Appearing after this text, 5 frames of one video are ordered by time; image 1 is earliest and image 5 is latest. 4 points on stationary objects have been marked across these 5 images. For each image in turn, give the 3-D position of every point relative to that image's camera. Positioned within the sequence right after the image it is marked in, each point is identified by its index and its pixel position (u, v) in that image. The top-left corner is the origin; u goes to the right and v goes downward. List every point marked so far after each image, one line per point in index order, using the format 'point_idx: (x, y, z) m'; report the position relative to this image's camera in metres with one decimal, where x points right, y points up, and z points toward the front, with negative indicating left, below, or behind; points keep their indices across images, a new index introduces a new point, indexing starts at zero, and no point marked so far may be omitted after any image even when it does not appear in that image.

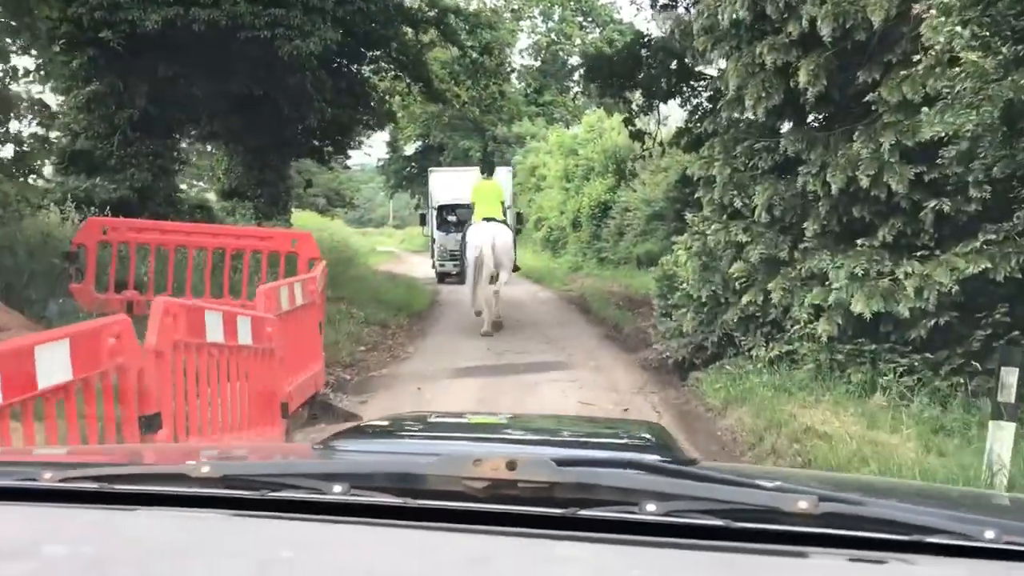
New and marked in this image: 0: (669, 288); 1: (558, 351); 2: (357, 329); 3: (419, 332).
0: (+1.5, 0.0, +17.4) m
1: (+0.4, -0.6, +18.4) m
2: (-1.6, -0.4, +18.0) m
3: (-1.0, -0.5, +19.8) m
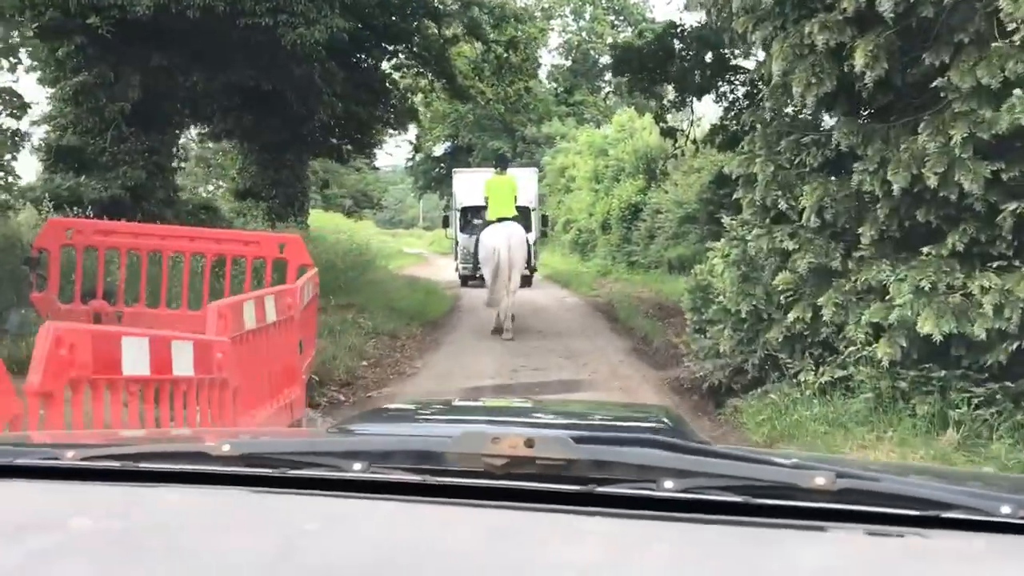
0: (+1.7, -0.1, +15.9) m
1: (+0.6, -0.7, +17.0) m
2: (-1.4, -0.5, +16.6) m
3: (-0.8, -0.6, +18.4) m
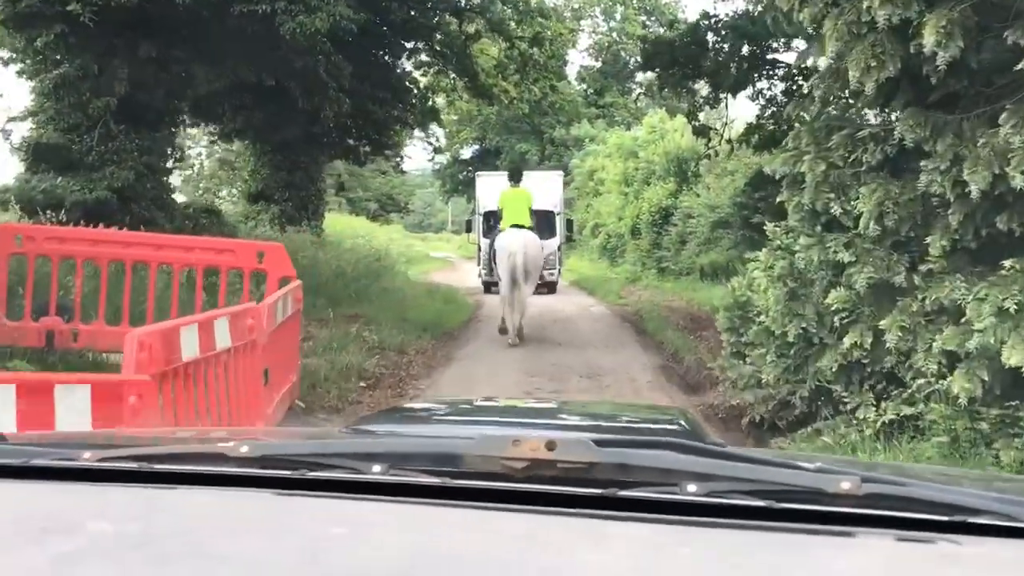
0: (+1.8, -0.2, +14.5) m
1: (+0.8, -0.8, +15.6) m
2: (-1.2, -0.6, +15.2) m
3: (-0.6, -0.7, +17.0) m
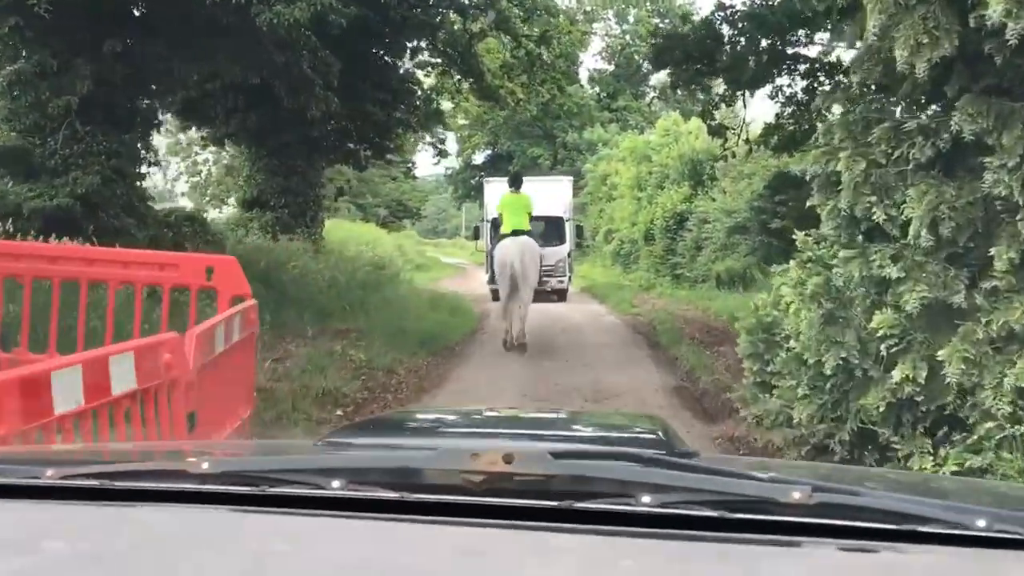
0: (+1.8, -0.3, +13.1) m
1: (+0.8, -0.9, +14.2) m
2: (-1.2, -0.7, +13.9) m
3: (-0.6, -0.8, +15.7) m
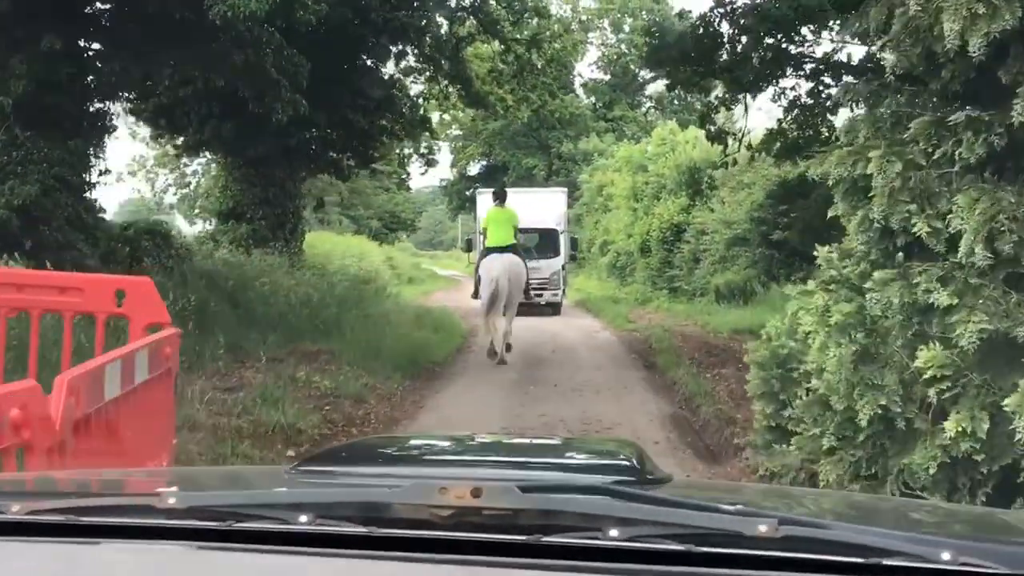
0: (+1.7, -0.5, +11.8) m
1: (+0.6, -1.1, +12.9) m
2: (-1.4, -0.8, +12.5) m
3: (-0.8, -0.9, +14.3) m
